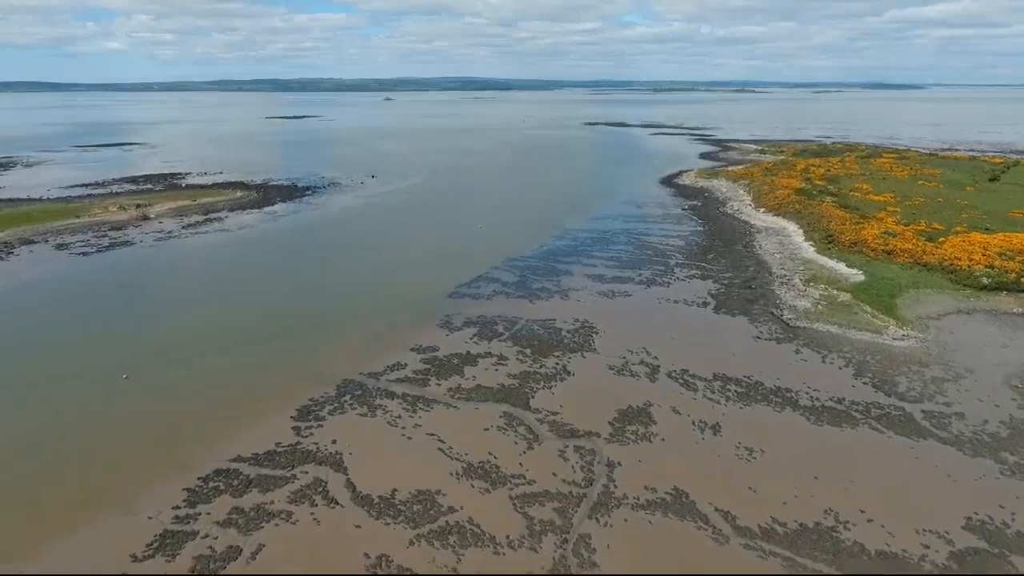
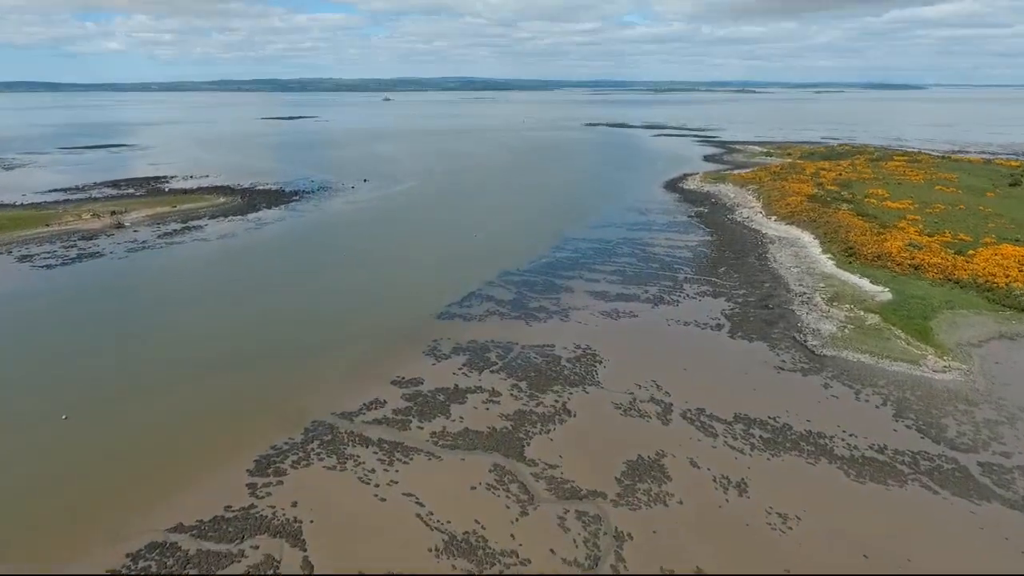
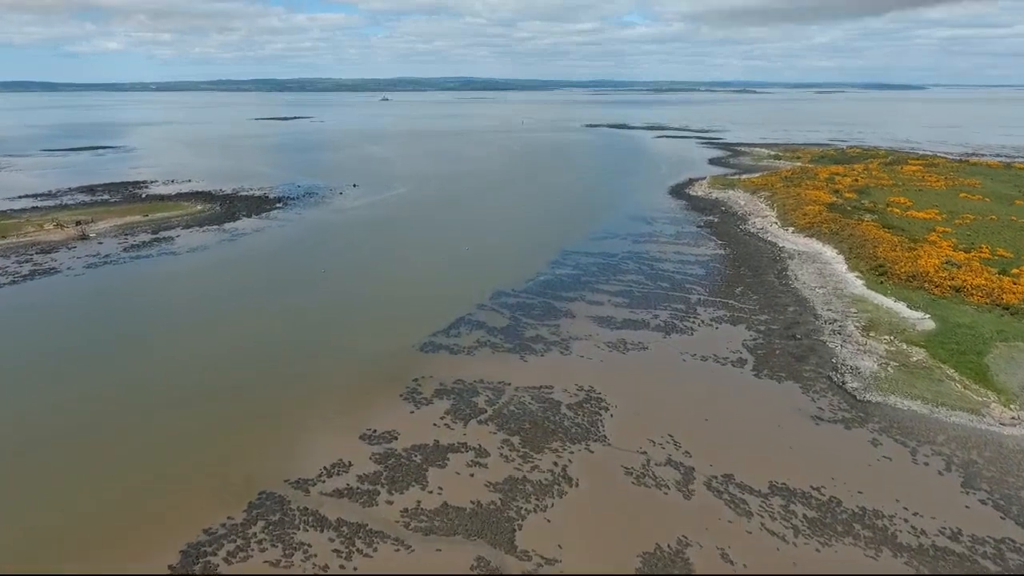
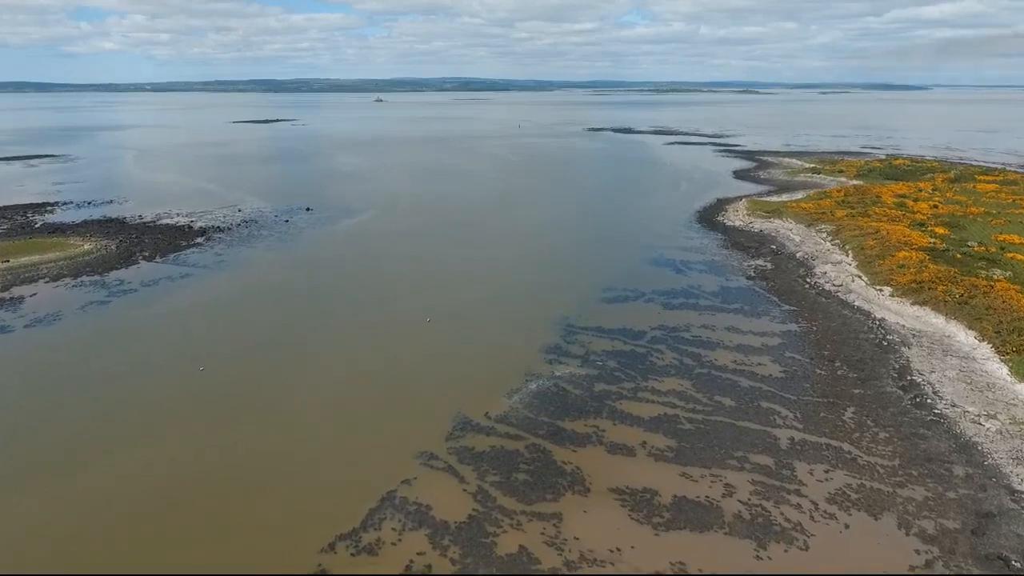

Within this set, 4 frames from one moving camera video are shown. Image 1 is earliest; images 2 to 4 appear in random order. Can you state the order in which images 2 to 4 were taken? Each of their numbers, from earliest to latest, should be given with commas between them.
2, 3, 4
